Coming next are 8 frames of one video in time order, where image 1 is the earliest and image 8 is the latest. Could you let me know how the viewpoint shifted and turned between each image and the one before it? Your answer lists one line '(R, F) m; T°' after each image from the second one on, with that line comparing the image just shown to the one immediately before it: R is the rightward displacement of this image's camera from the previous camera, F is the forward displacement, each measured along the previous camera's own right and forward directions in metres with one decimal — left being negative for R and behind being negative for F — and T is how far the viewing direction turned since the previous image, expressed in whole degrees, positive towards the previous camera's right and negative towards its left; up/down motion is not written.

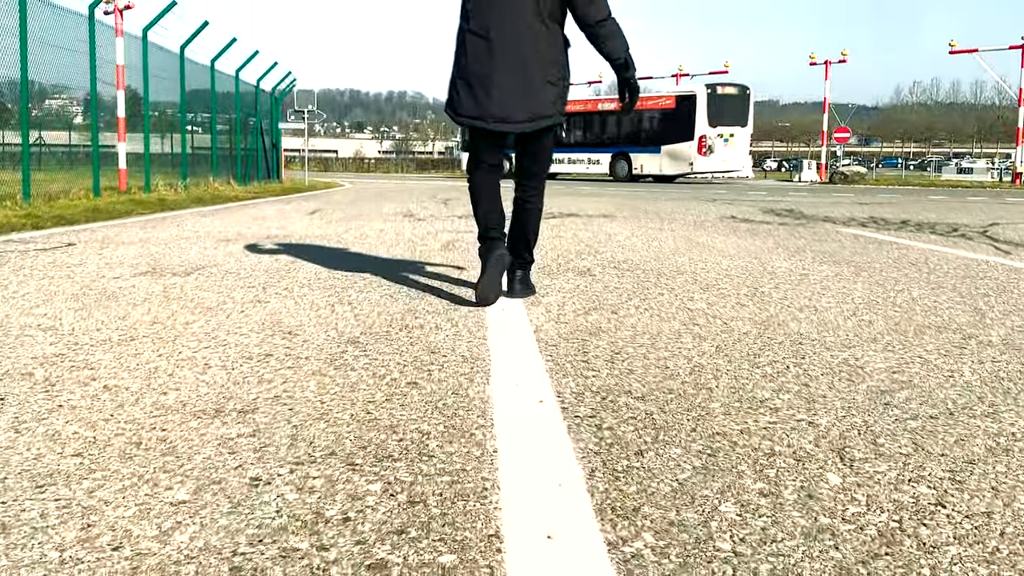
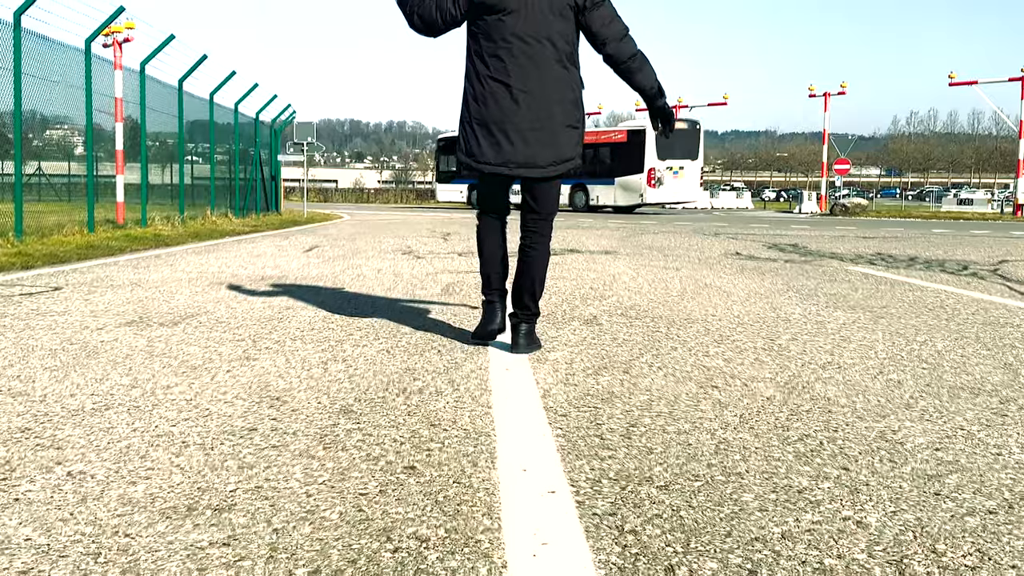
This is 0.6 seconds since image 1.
(0.0, +0.2) m; 0°
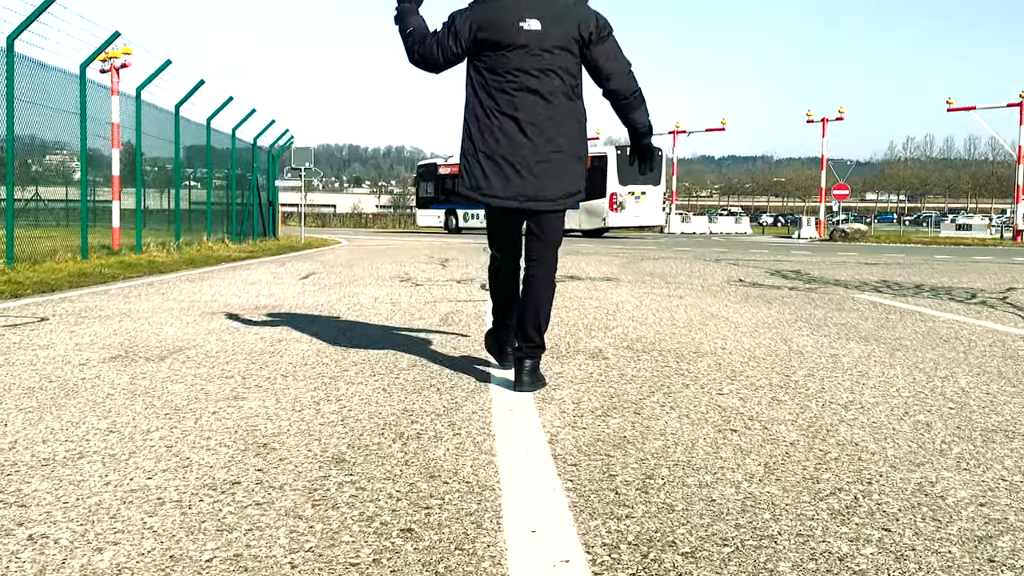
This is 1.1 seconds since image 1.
(0.0, +0.2) m; 0°
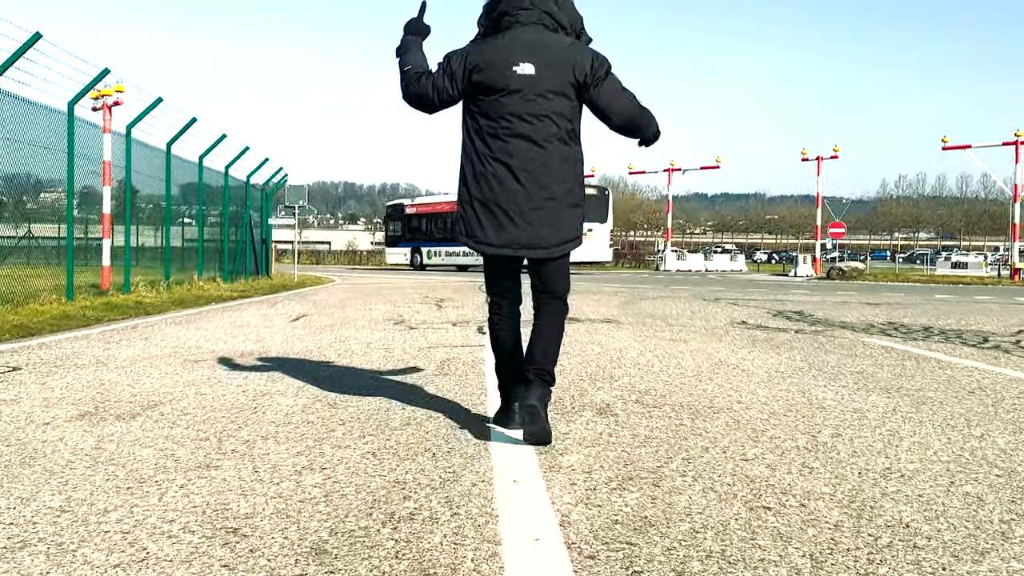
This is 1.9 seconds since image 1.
(0.0, +0.3) m; 0°
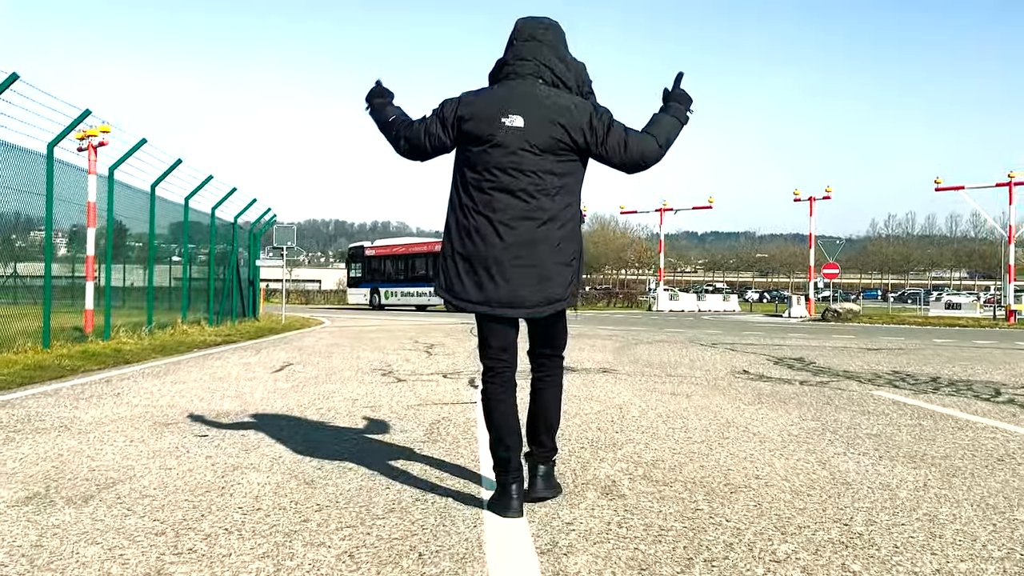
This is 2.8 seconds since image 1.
(0.0, +0.4) m; +1°
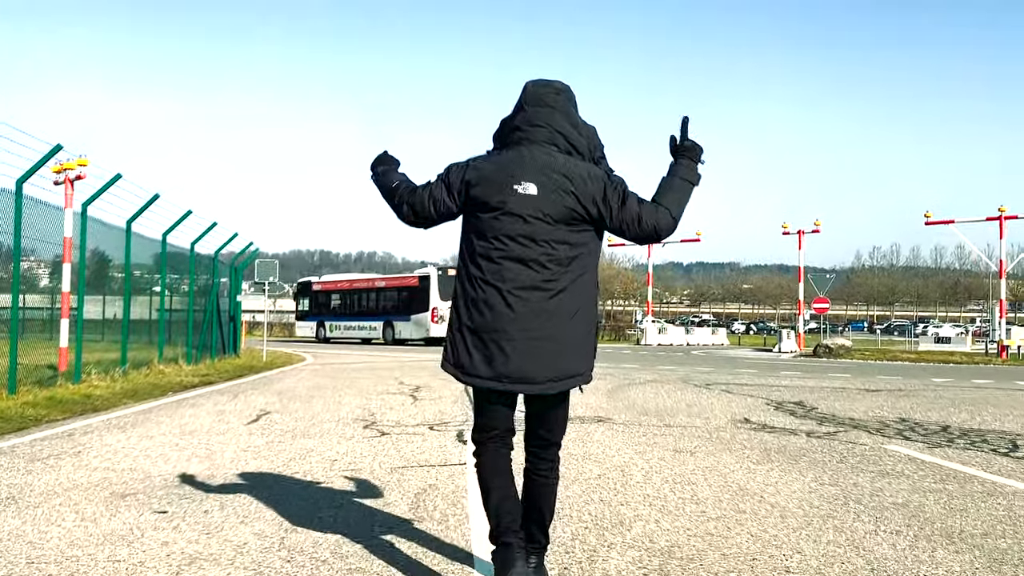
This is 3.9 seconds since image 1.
(0.0, +0.5) m; +1°
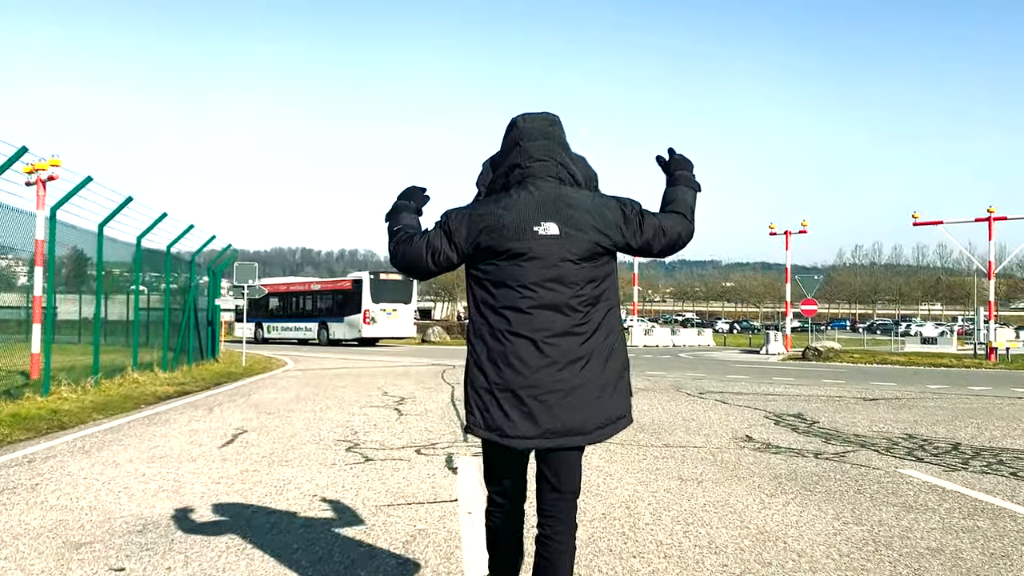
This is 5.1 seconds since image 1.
(-0.1, +0.5) m; +1°
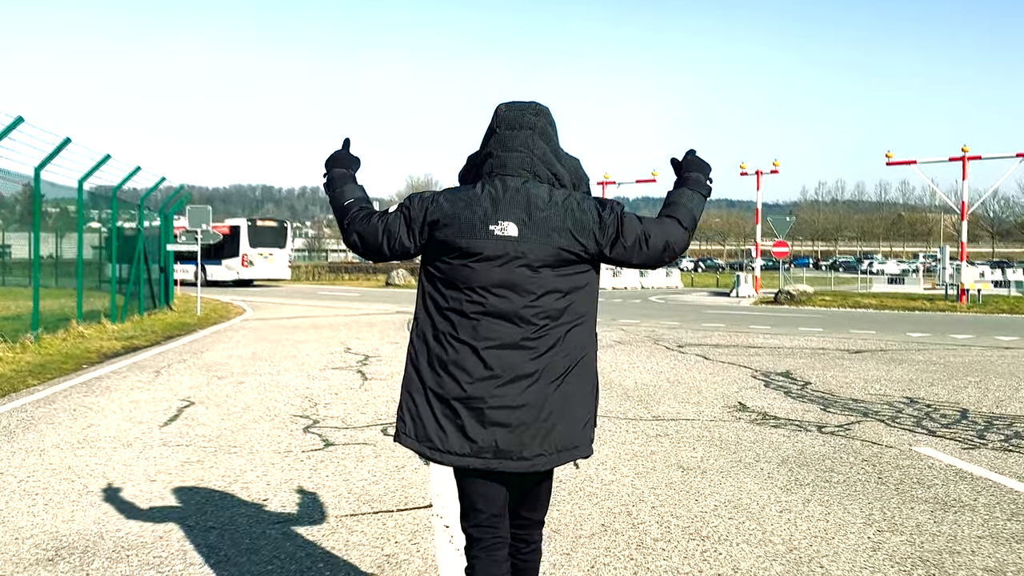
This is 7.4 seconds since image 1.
(-0.1, +0.9) m; +2°
